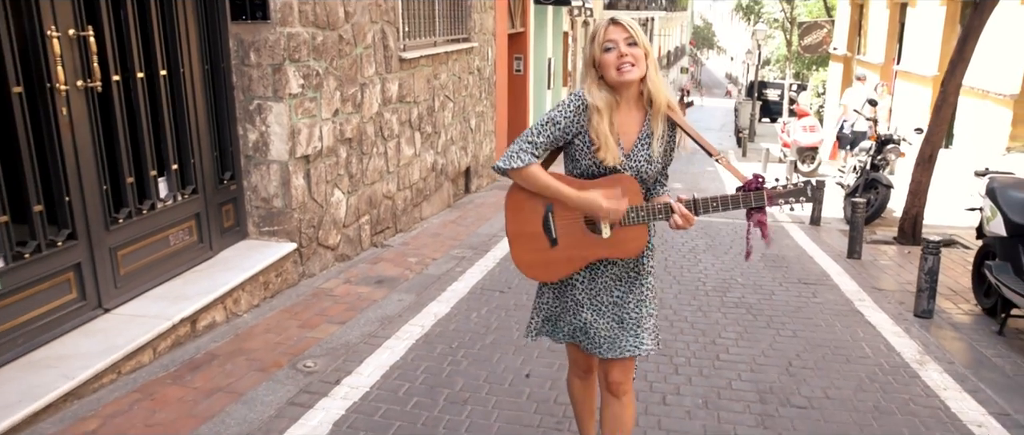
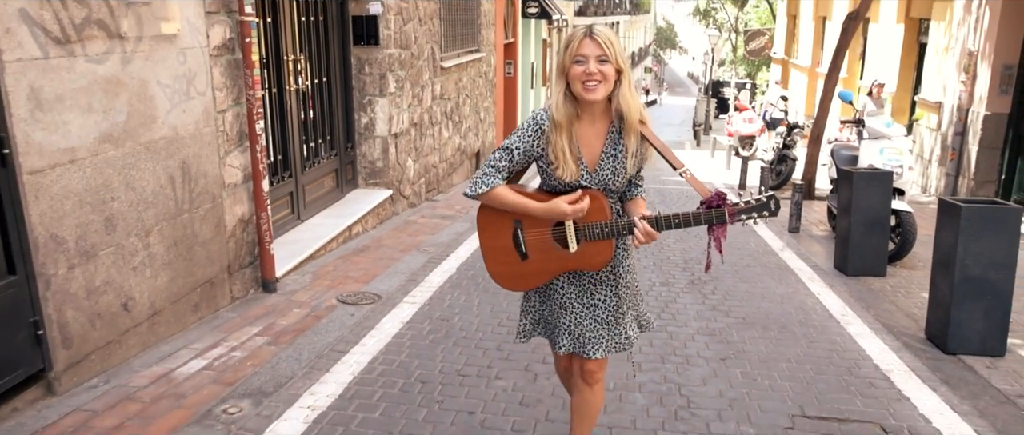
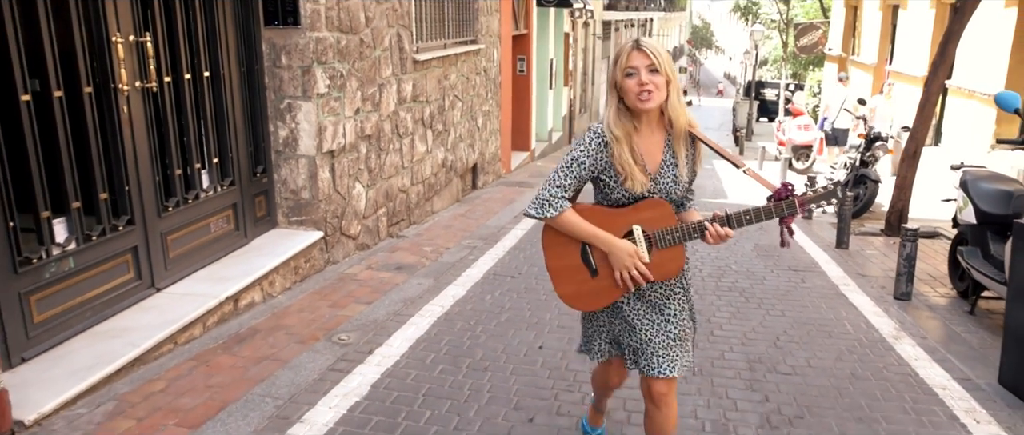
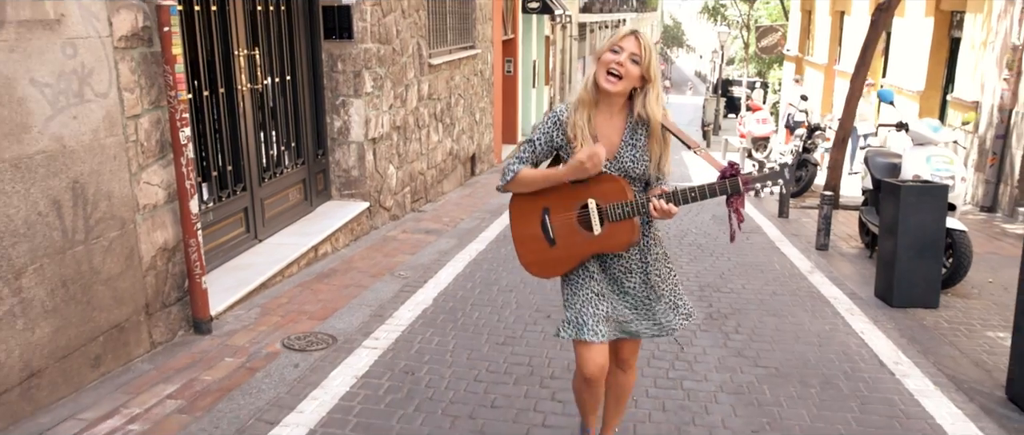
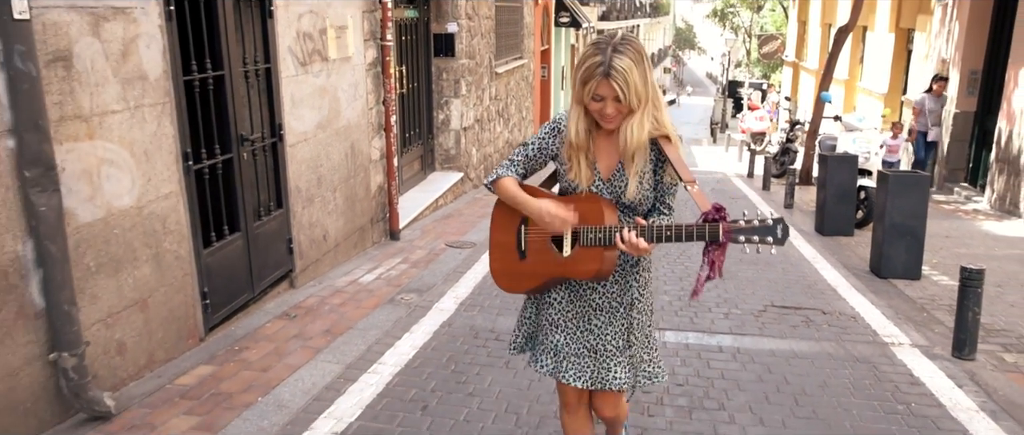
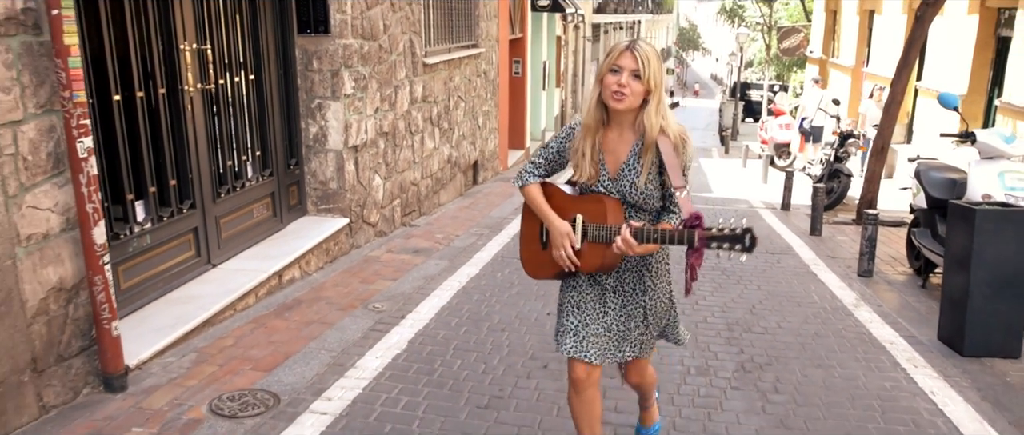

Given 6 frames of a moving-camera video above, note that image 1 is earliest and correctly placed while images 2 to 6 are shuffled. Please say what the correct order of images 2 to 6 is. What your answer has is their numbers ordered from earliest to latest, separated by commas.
3, 6, 4, 2, 5
